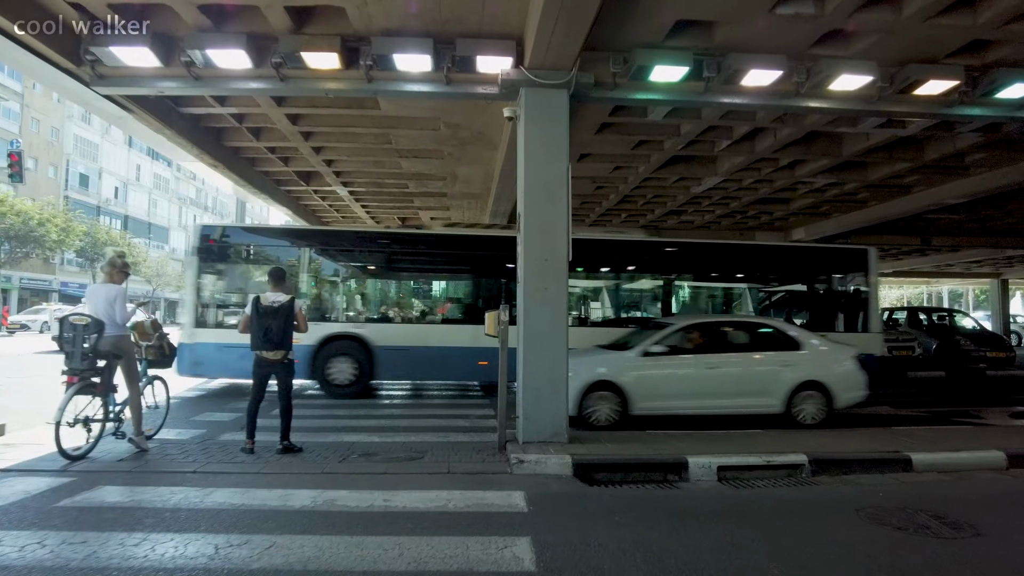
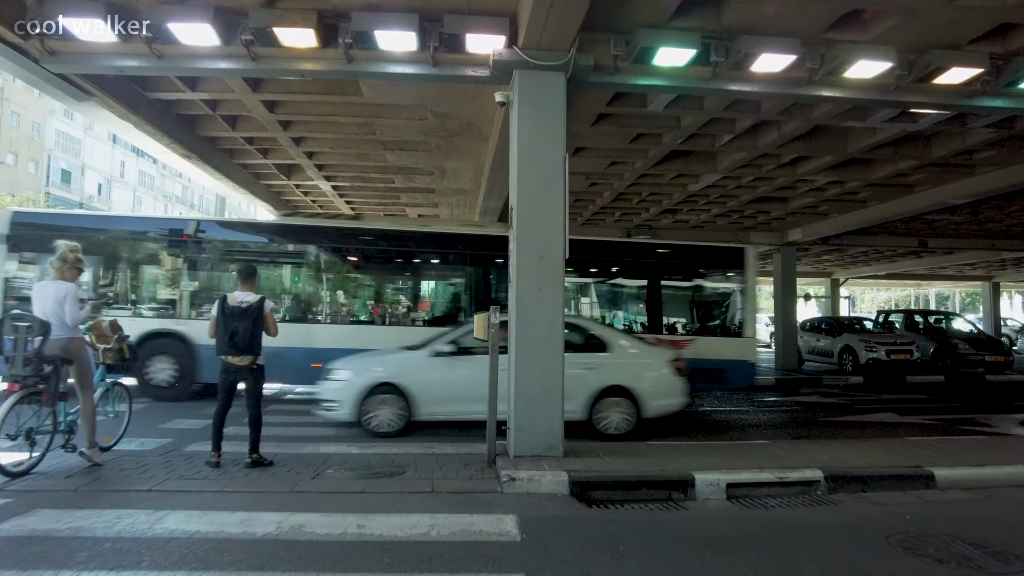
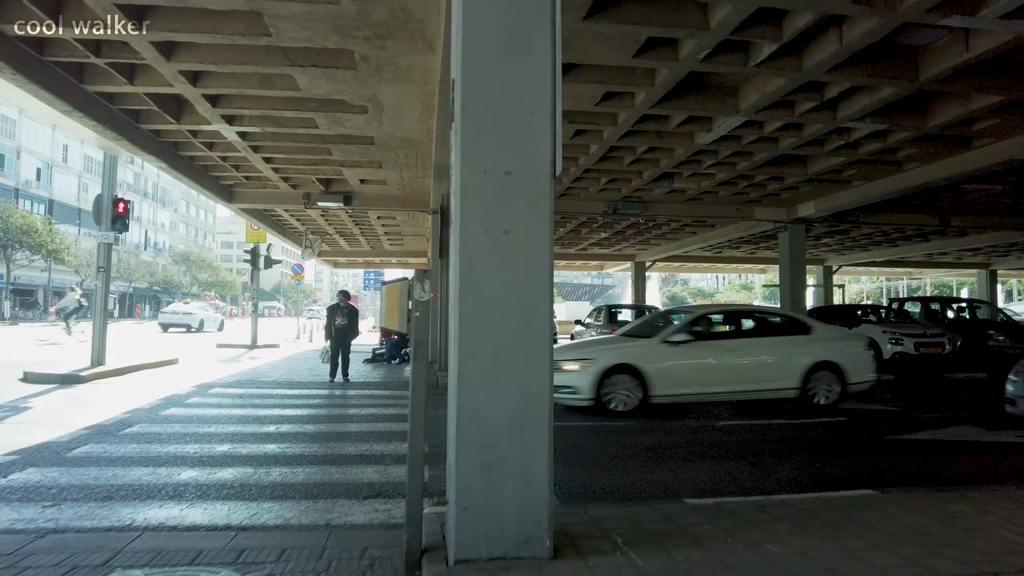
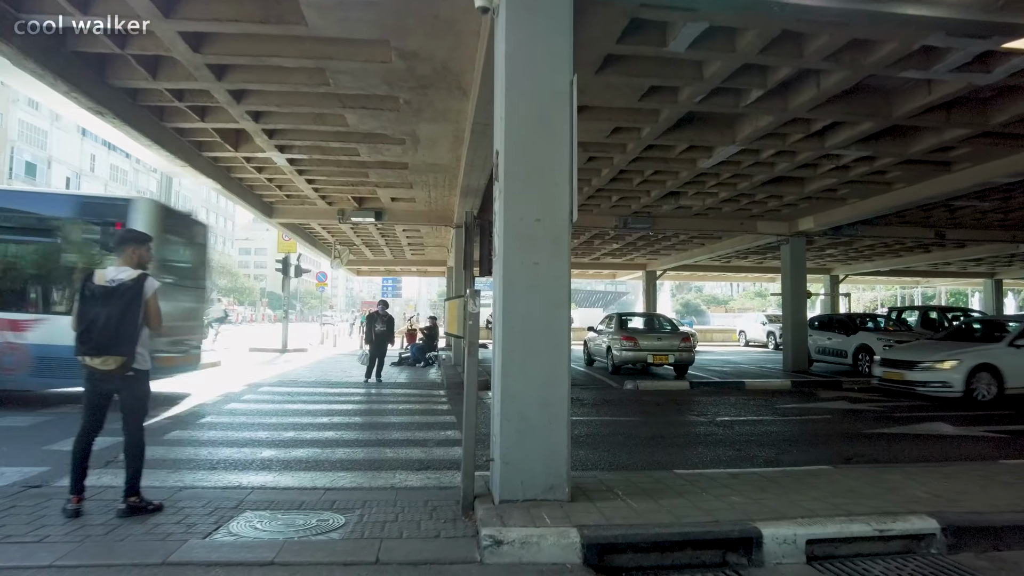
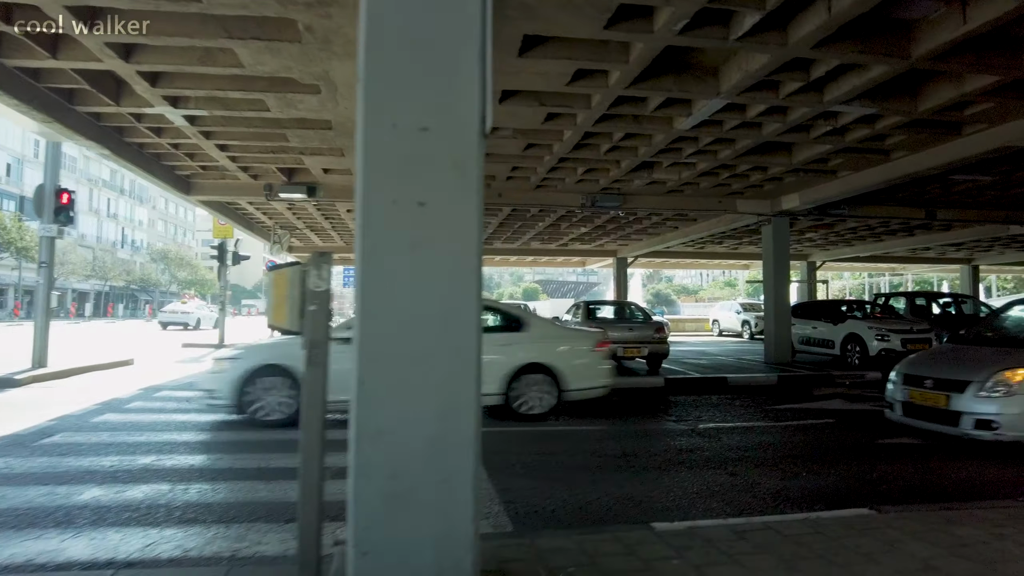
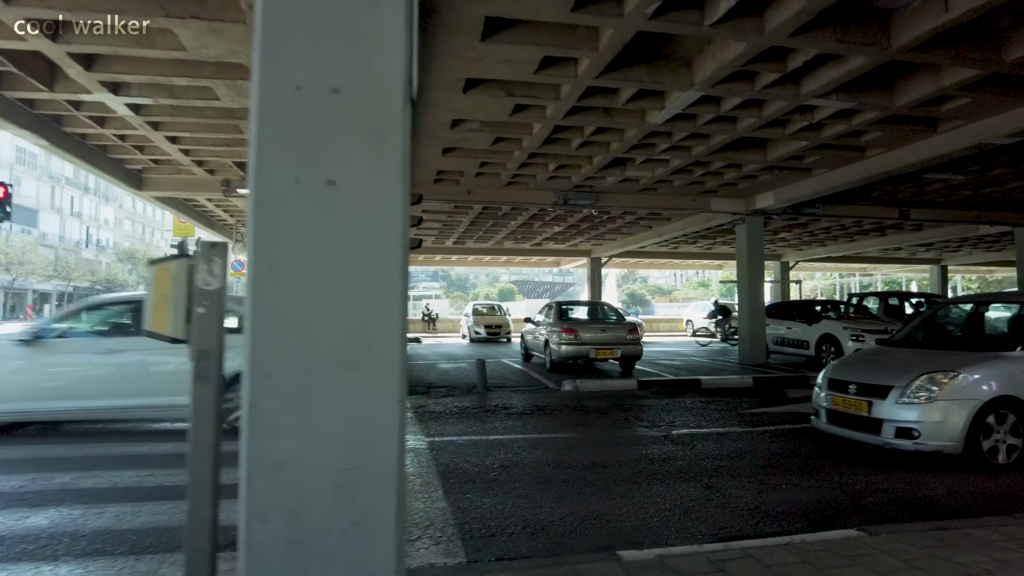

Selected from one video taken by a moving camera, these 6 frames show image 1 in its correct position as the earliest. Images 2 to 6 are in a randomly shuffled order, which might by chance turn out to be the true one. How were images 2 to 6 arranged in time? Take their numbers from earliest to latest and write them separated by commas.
2, 4, 3, 5, 6
